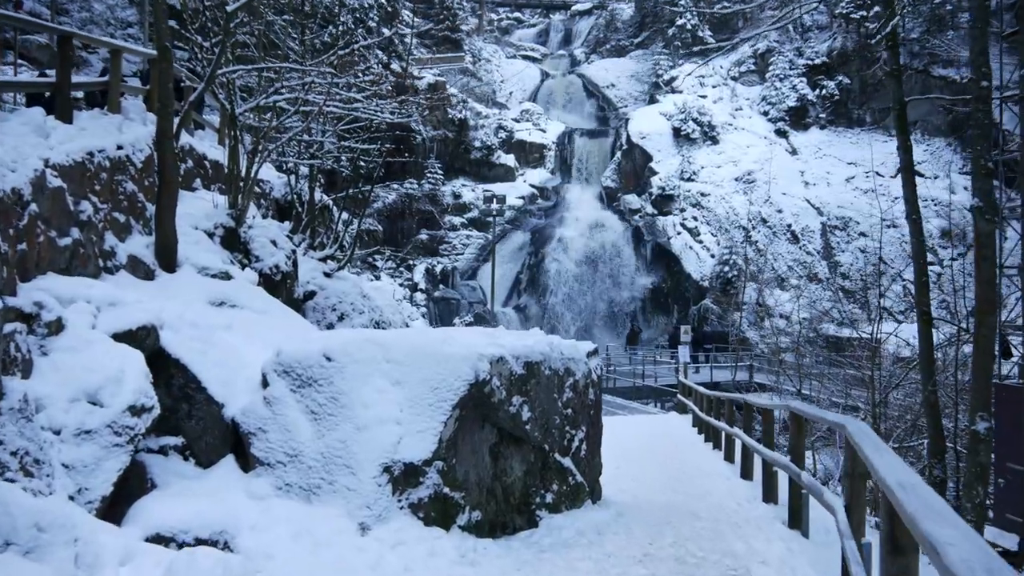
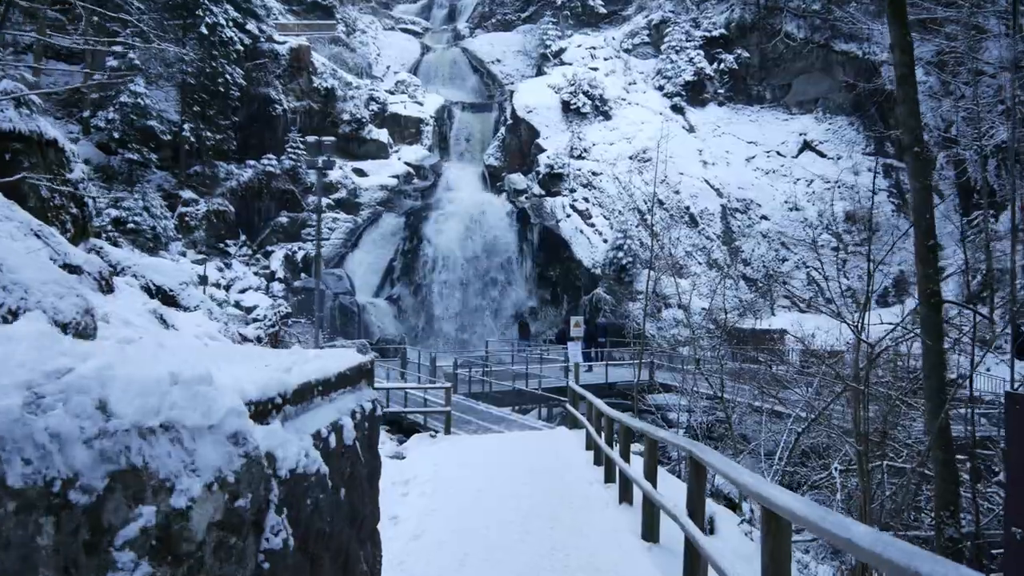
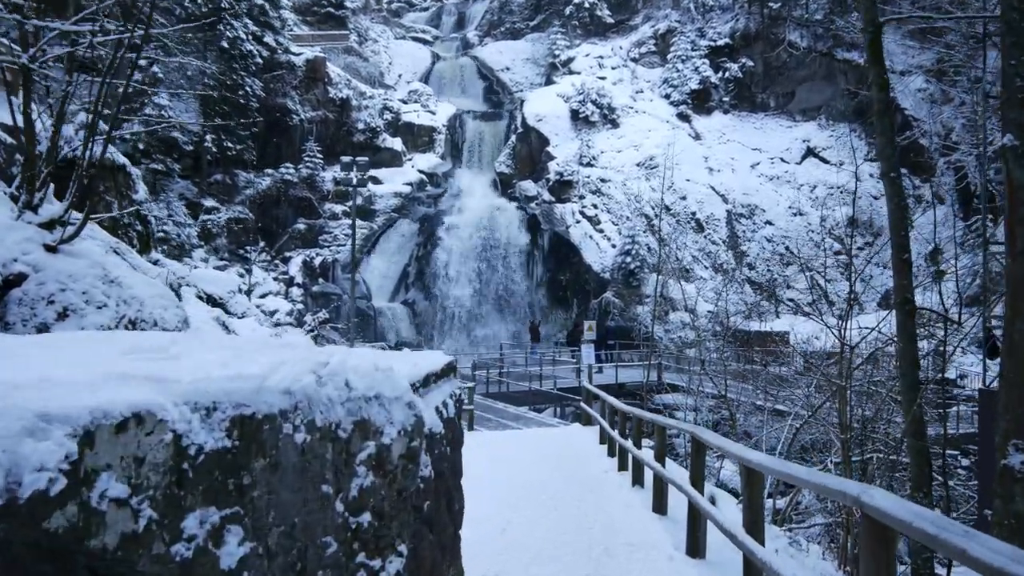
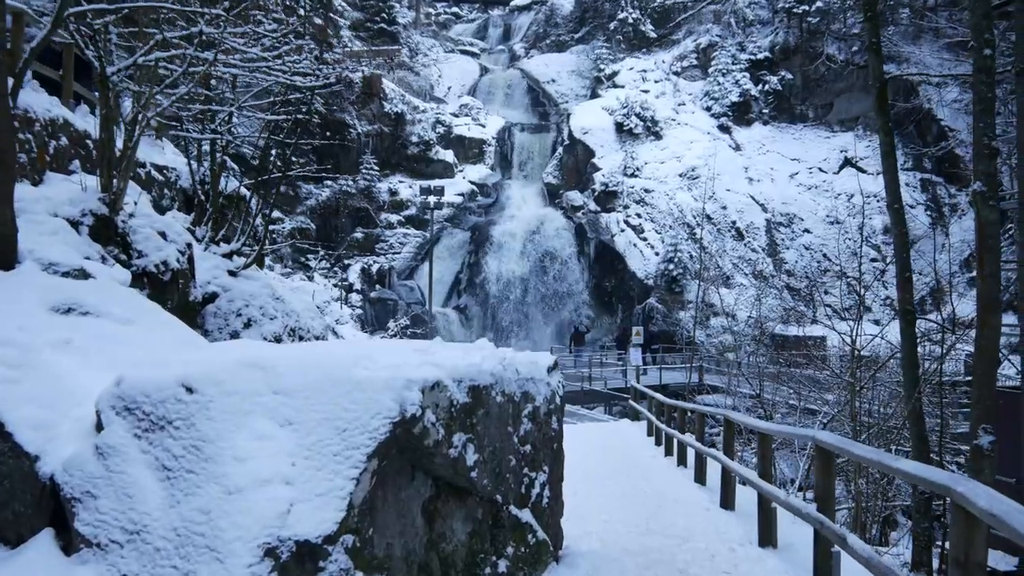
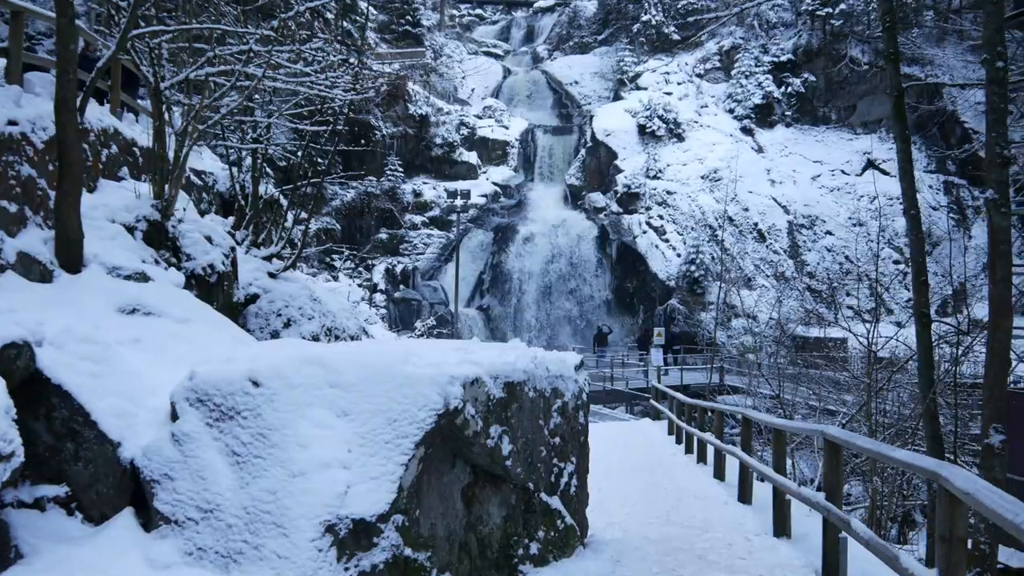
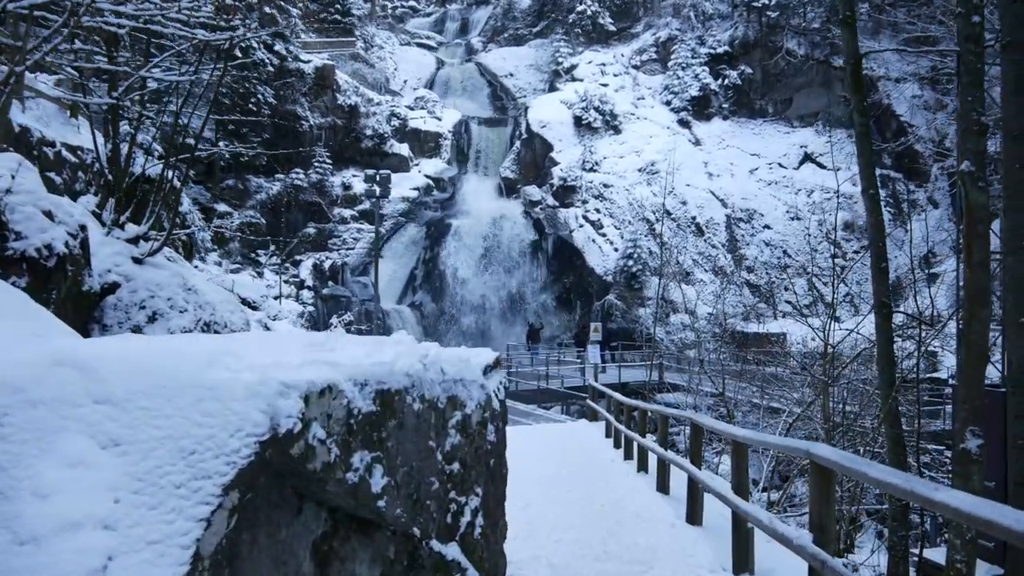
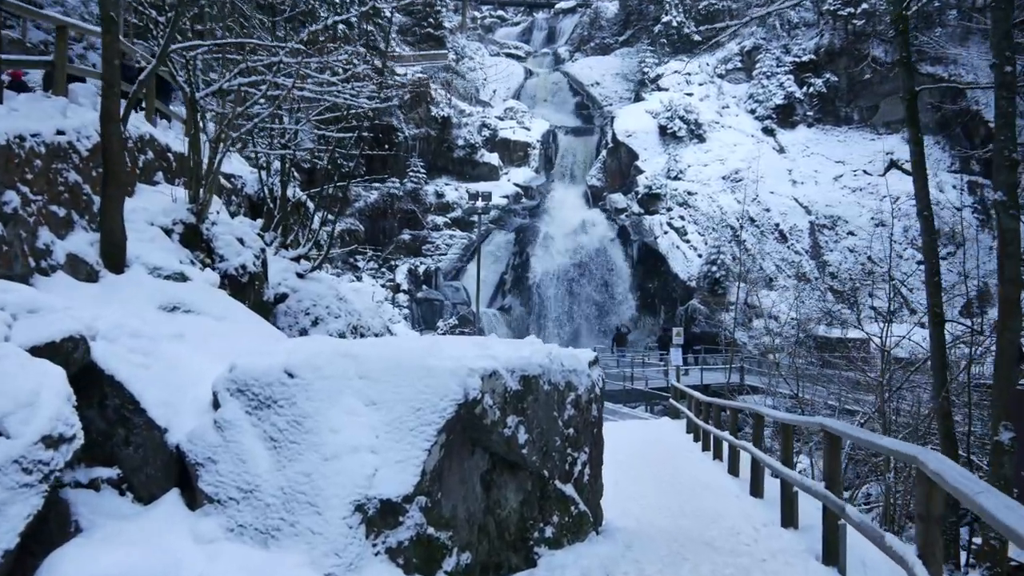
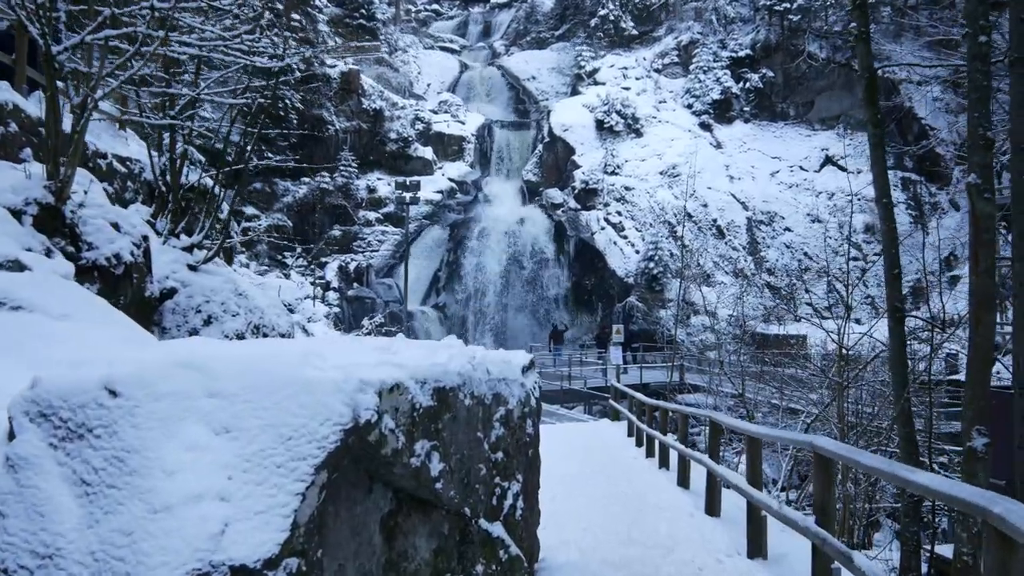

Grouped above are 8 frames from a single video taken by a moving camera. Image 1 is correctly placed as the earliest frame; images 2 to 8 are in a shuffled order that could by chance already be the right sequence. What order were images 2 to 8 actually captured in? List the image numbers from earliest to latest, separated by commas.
7, 5, 4, 8, 6, 3, 2
